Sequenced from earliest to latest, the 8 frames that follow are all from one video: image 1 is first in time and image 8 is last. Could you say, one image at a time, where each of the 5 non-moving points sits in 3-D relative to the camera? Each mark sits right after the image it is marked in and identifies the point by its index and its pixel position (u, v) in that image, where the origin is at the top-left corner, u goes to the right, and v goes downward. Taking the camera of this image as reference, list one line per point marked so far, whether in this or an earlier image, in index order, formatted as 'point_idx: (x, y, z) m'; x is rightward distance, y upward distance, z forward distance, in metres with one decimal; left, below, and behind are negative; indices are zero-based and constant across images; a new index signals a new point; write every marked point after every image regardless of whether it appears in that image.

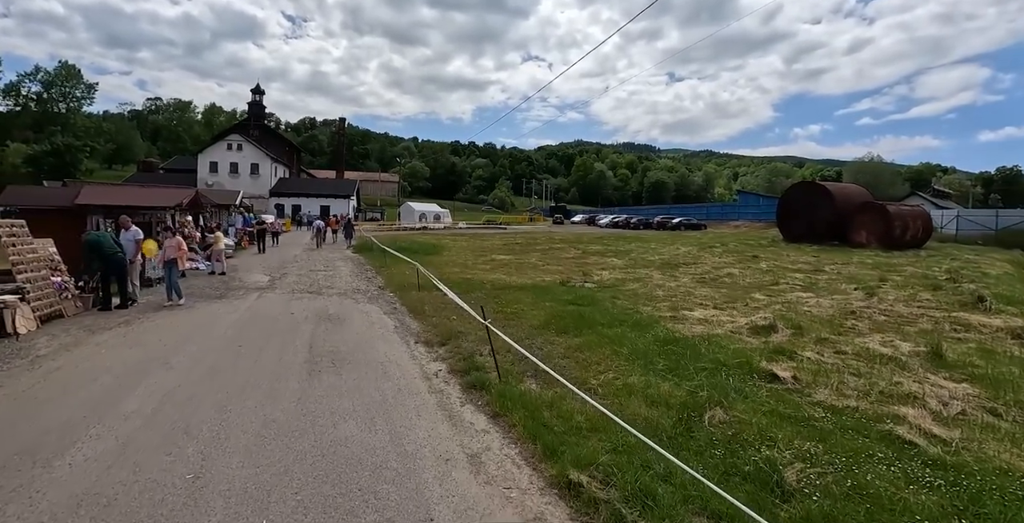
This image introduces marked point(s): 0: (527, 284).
0: (+0.6, -0.8, +15.8) m
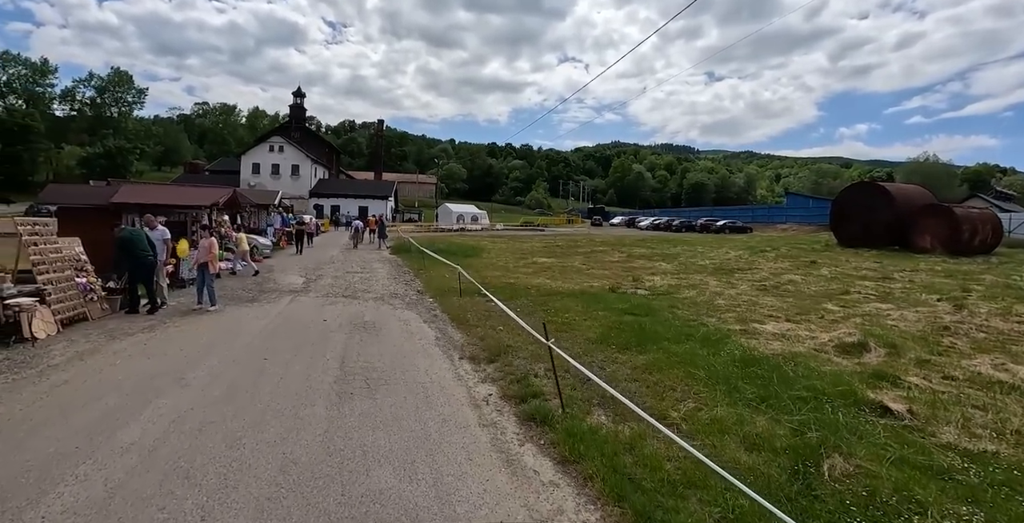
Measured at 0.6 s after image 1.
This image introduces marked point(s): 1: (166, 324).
0: (+2.0, -0.9, +14.5) m
1: (-6.1, -1.1, +8.5) m
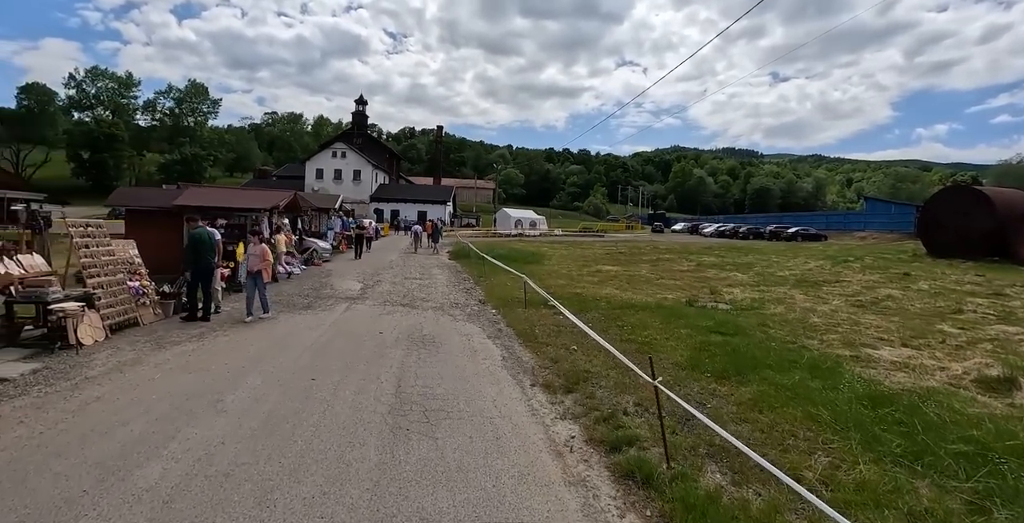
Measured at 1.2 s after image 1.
0: (+3.8, -1.1, +13.1) m
1: (-4.9, -1.2, +7.9) m
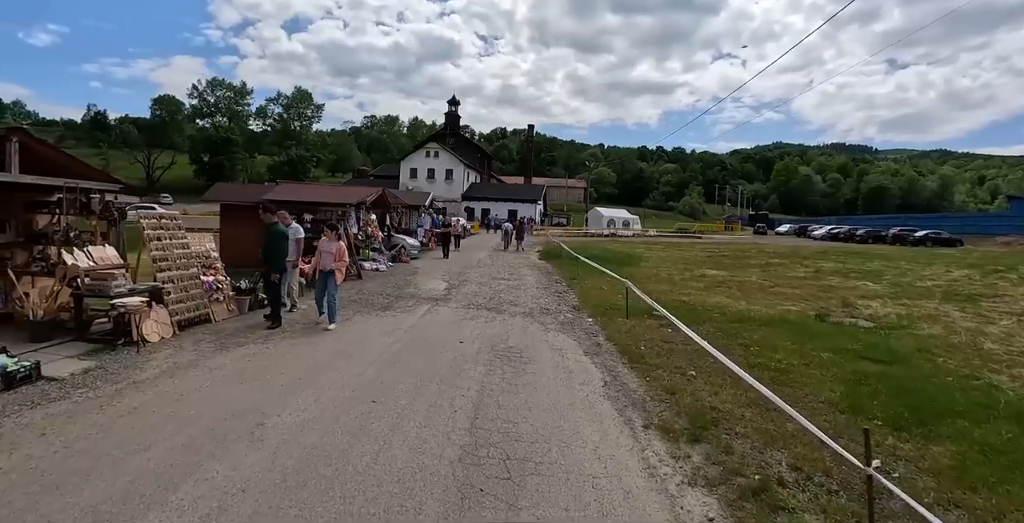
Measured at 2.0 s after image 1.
0: (+5.9, -1.3, +10.9) m
1: (-3.5, -1.1, +7.3) m
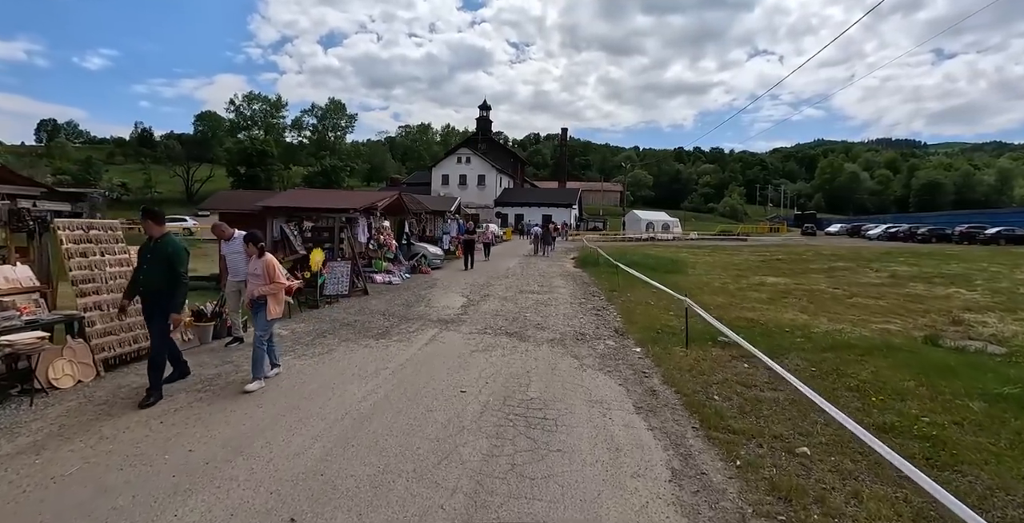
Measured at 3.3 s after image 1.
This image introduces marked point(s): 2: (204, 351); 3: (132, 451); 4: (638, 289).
0: (+6.4, -1.4, +8.5) m
1: (-3.3, -1.3, +5.7) m
2: (-4.1, -1.2, +6.4) m
3: (-3.0, -1.5, +3.9) m
4: (+3.6, -0.7, +13.9) m
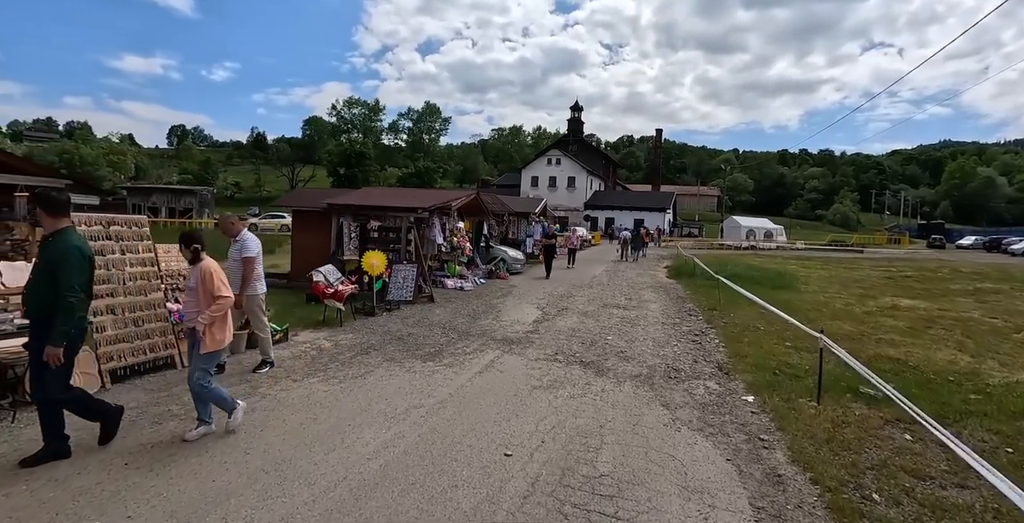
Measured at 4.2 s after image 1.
0: (+7.4, -1.8, +6.0) m
1: (-2.7, -1.4, +4.8) m
2: (-3.4, -1.2, +5.7) m
3: (-2.8, -1.6, +3.0) m
4: (+5.6, -1.1, +11.8) m
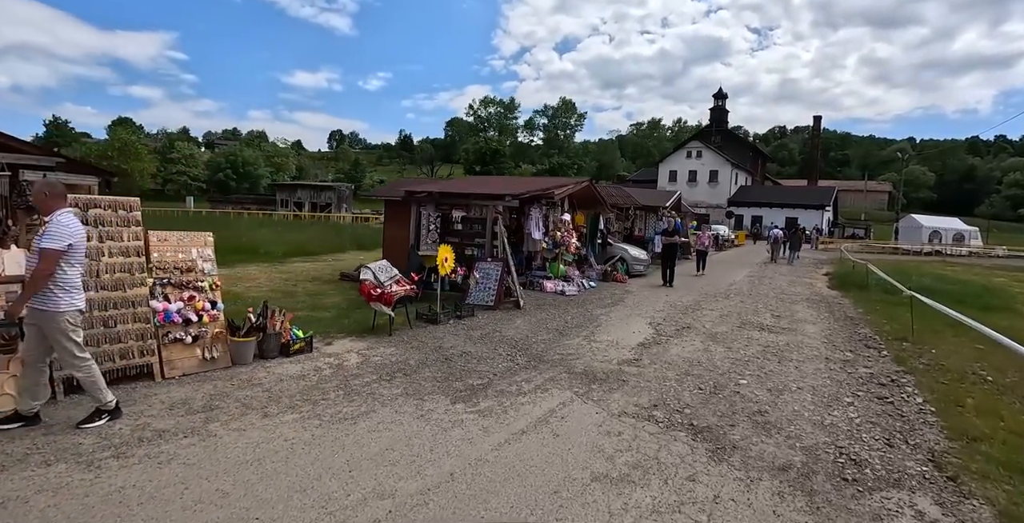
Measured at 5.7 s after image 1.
0: (+7.6, -2.1, +1.9) m
1: (-2.4, -1.3, +3.5) m
2: (-2.8, -1.1, +4.5) m
3: (-3.0, -1.5, +1.8) m
4: (+7.4, -1.3, +8.0) m
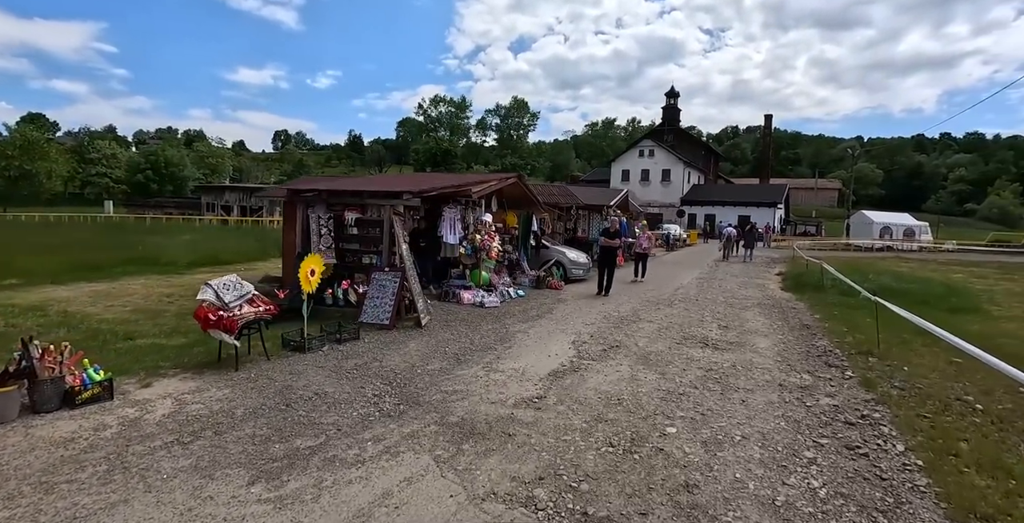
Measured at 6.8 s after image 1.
0: (+6.7, -2.0, +1.1) m
1: (-3.4, -1.4, +1.9) m
2: (-3.9, -1.3, +2.9) m
3: (-3.8, -1.6, +0.2) m
4: (+6.0, -1.3, +7.2) m
